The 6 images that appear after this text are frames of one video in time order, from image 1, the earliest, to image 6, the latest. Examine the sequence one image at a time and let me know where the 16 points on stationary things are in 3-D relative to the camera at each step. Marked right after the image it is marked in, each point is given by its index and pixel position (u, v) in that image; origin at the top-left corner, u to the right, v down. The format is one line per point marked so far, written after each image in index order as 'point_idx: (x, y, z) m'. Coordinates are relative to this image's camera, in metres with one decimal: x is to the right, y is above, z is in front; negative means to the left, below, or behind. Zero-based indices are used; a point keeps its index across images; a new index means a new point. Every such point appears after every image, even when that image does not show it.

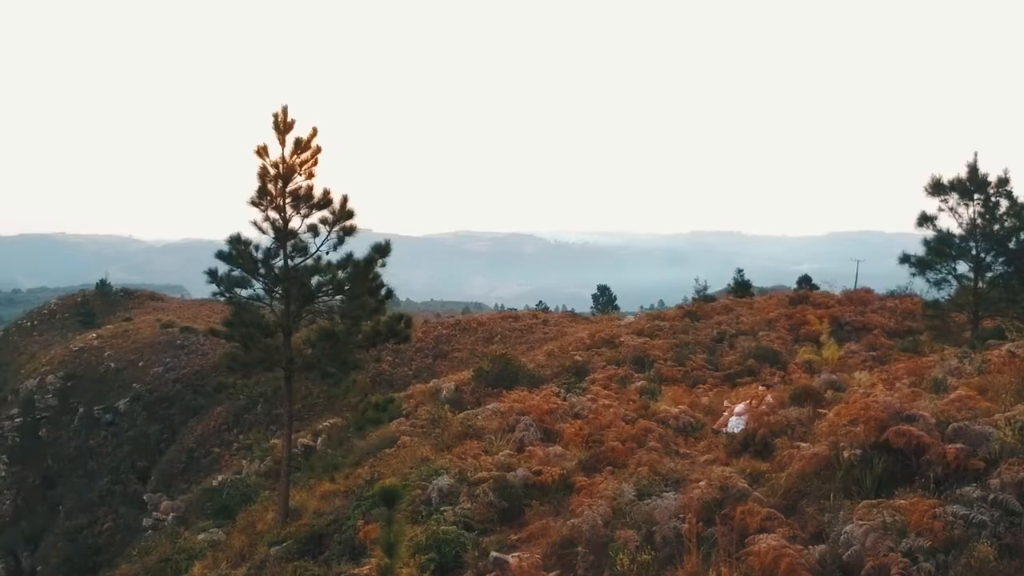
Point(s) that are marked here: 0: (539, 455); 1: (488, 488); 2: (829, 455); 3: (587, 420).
0: (+0.3, -2.3, +9.5) m
1: (-0.3, -2.4, +8.6) m
2: (+3.4, -1.8, +7.5) m
3: (+1.2, -2.2, +11.7) m
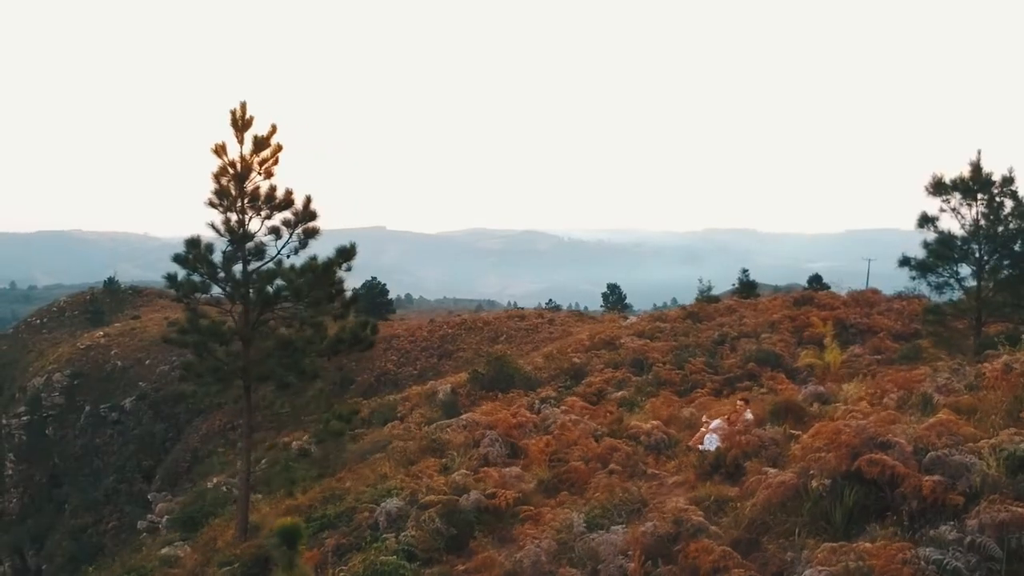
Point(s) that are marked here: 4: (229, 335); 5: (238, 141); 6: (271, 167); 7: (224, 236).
0: (-0.2, -2.4, +8.9) m
1: (-0.9, -2.6, +8.0) m
2: (+2.8, -1.9, +6.9) m
3: (+0.7, -2.3, +11.1) m
4: (-4.7, -0.7, +11.6) m
5: (-4.6, +2.6, +11.9) m
6: (-4.2, +2.3, +12.3) m
7: (-4.7, +1.0, +11.6) m
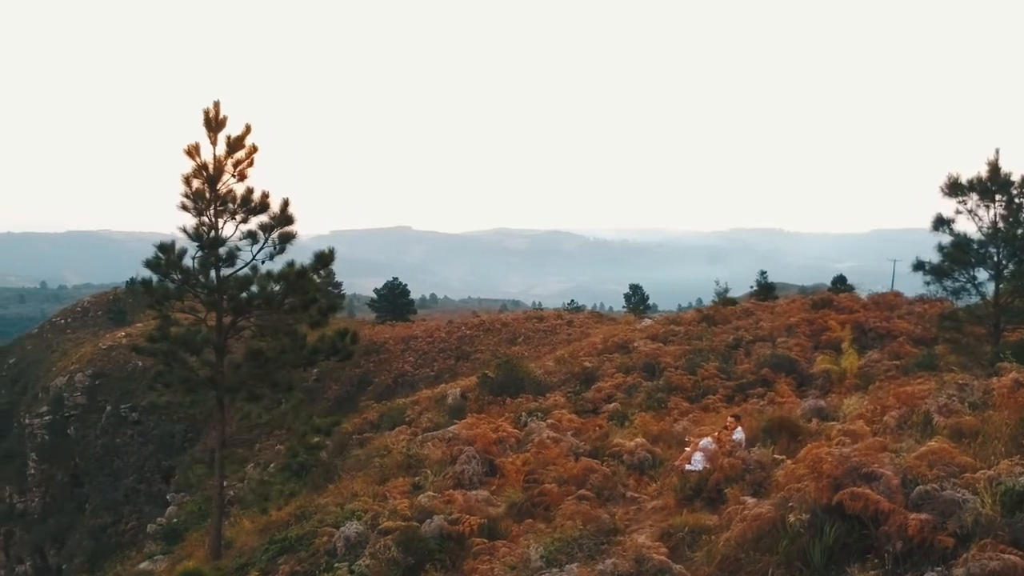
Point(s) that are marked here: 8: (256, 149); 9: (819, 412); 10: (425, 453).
0: (-0.6, -2.5, +8.4) m
1: (-1.3, -2.7, +7.5) m
2: (+2.3, -2.1, +6.3) m
3: (+0.3, -2.4, +10.5) m
4: (-5.0, -0.9, +11.2) m
5: (-4.9, +2.4, +11.5) m
6: (-4.5, +2.1, +11.9) m
7: (-5.1, +0.8, +11.2) m
8: (-4.4, +2.5, +12.1) m
9: (+5.2, -2.1, +11.9) m
10: (-1.4, -2.7, +11.4) m
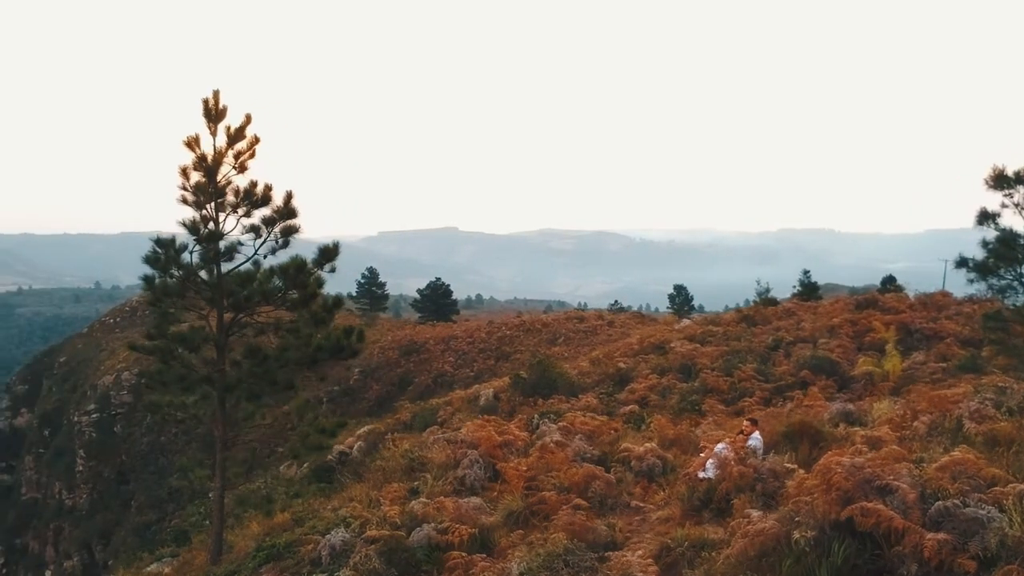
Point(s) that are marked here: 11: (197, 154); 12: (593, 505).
0: (-0.7, -2.5, +8.0) m
1: (-1.4, -2.7, +7.2) m
2: (+2.2, -2.0, +5.8) m
3: (+0.4, -2.4, +10.1) m
4: (-4.9, -0.9, +11.0) m
5: (-4.8, +2.4, +11.3) m
6: (-4.4, +2.1, +11.7) m
7: (-5.0, +0.8, +11.1) m
8: (-4.3, +2.5, +11.9) m
9: (+5.3, -2.0, +11.2) m
10: (-1.3, -2.6, +11.1) m
11: (-4.9, +2.1, +11.0) m
12: (+0.9, -2.6, +8.3) m
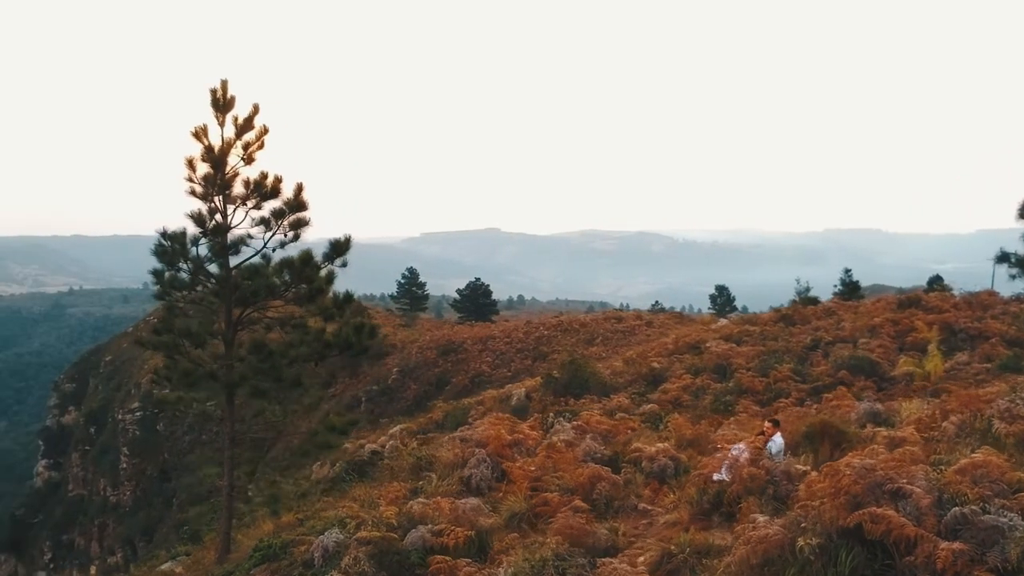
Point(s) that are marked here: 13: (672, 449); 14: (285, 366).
0: (-0.7, -2.4, +7.8) m
1: (-1.4, -2.6, +7.0) m
2: (+2.0, -1.9, +5.4) m
3: (+0.5, -2.3, +9.8) m
4: (-4.8, -0.8, +11.0) m
5: (-4.7, +2.5, +11.3) m
6: (-4.2, +2.2, +11.6) m
7: (-4.8, +0.9, +11.0) m
8: (-4.1, +2.5, +11.9) m
9: (+5.5, -1.9, +10.6) m
10: (-1.1, -2.6, +10.9) m
11: (-4.8, +2.1, +11.0) m
12: (+1.0, -2.5, +8.0) m
13: (+2.2, -2.3, +9.9) m
14: (-3.6, -1.3, +11.2) m
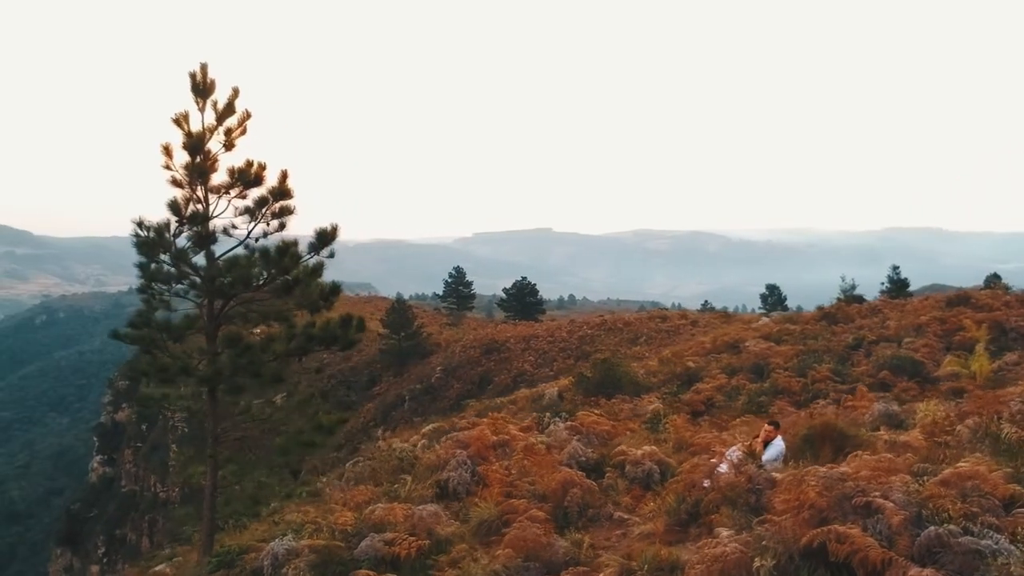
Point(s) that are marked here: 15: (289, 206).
0: (-1.0, -2.3, +7.3) m
1: (-1.9, -2.5, +6.5) m
2: (+1.5, -1.8, +4.7) m
3: (+0.2, -2.2, +9.2) m
4: (-5.0, -0.8, +10.7) m
5: (-4.9, +2.6, +11.0) m
6: (-4.4, +2.2, +11.3) m
7: (-5.0, +1.0, +10.8) m
8: (-4.3, +2.6, +11.6) m
9: (+5.2, -1.8, +9.8) m
10: (-1.3, -2.5, +10.4) m
11: (-5.0, +2.2, +10.7) m
12: (+0.6, -2.4, +7.4) m
13: (+2.0, -2.2, +9.3) m
14: (-3.8, -1.2, +10.9) m
15: (-3.6, +1.2, +11.4) m
